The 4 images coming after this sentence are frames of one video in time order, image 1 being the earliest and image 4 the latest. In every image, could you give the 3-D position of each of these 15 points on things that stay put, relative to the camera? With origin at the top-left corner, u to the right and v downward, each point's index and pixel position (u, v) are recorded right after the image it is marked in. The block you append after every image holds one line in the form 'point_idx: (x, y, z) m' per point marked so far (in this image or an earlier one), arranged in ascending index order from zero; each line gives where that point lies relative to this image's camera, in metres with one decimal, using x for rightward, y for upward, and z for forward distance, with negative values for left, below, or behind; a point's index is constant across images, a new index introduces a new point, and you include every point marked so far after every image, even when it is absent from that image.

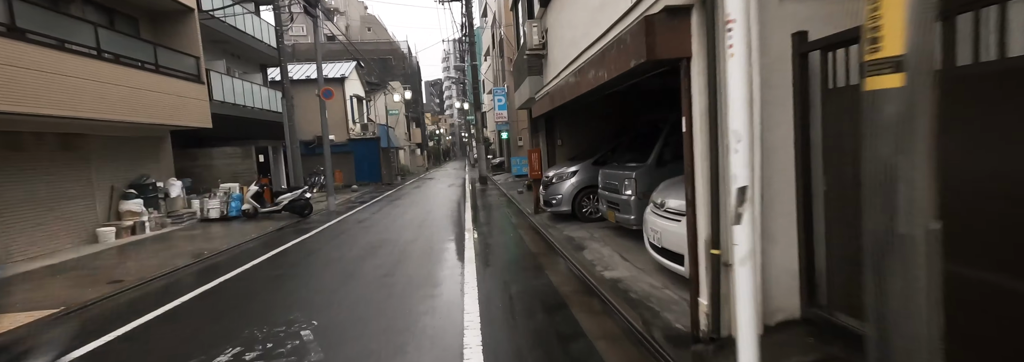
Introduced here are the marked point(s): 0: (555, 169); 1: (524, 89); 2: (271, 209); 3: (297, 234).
0: (+0.9, +0.2, +9.7) m
1: (+0.3, +2.6, +13.0) m
2: (-7.3, -0.8, +13.7) m
3: (-5.8, -1.5, +12.3) m
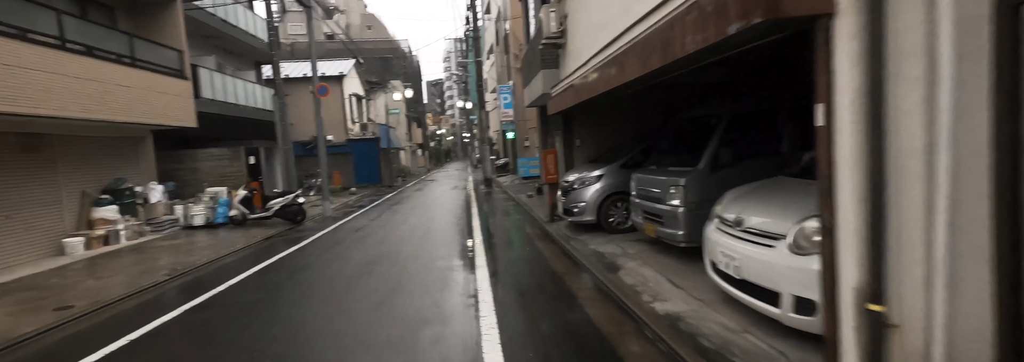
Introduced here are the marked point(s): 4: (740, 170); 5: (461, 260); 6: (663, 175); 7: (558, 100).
0: (+1.2, +0.2, +8.6) m
1: (+0.6, +2.5, +11.9) m
2: (-7.0, -1.0, +12.7) m
3: (-5.5, -1.6, +11.3) m
4: (+2.6, +0.1, +5.2) m
5: (-0.8, -1.3, +7.4) m
6: (+1.9, +0.1, +5.7) m
7: (+1.0, +1.7, +9.6) m
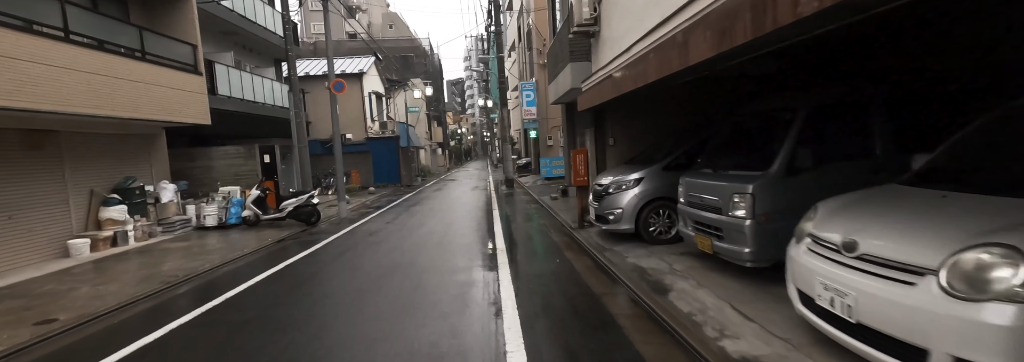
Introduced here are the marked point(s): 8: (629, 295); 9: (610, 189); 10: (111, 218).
0: (+1.7, +0.1, +7.7) m
1: (+1.2, +2.5, +11.1) m
2: (-6.4, -0.9, +12.2) m
3: (-5.0, -1.6, +10.7) m
4: (+2.9, +0.1, +4.3) m
5: (-0.4, -1.3, +6.6) m
6: (+2.2, 0.0, +4.8) m
7: (+1.5, +1.6, +8.8) m
8: (+1.3, -1.3, +5.1) m
9: (+1.5, -0.1, +7.1) m
10: (-8.8, -0.8, +9.9) m
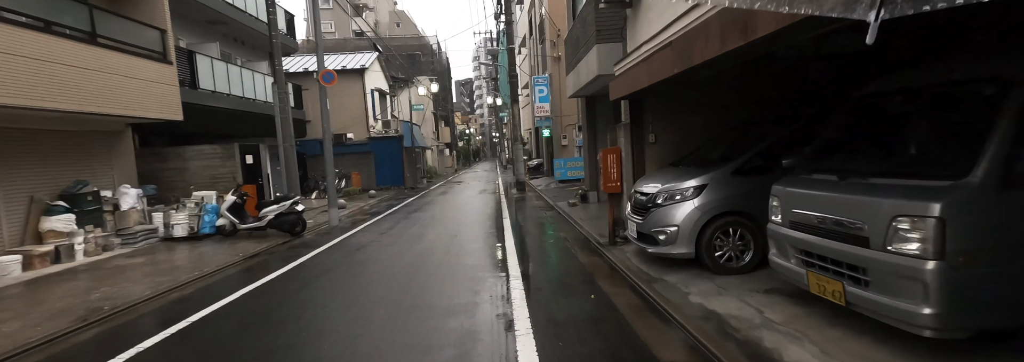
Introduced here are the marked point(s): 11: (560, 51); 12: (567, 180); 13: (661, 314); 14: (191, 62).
0: (+1.9, 0.0, +6.0) m
1: (+1.5, +2.4, +9.4) m
2: (-6.1, -1.0, +10.6) m
3: (-4.7, -1.7, +9.1) m
4: (+3.1, 0.0, +2.5) m
5: (-0.2, -1.4, +4.9) m
6: (+2.4, -0.1, +3.1) m
7: (+1.7, +1.5, +7.1) m
8: (+1.5, -1.4, +3.4) m
9: (+1.7, -0.2, +5.4) m
10: (-8.5, -0.9, +8.4) m
11: (+2.1, +5.7, +19.9) m
12: (+2.3, 0.0, +18.8) m
13: (+1.5, -1.3, +4.4) m
14: (-9.8, +3.7, +13.9) m
